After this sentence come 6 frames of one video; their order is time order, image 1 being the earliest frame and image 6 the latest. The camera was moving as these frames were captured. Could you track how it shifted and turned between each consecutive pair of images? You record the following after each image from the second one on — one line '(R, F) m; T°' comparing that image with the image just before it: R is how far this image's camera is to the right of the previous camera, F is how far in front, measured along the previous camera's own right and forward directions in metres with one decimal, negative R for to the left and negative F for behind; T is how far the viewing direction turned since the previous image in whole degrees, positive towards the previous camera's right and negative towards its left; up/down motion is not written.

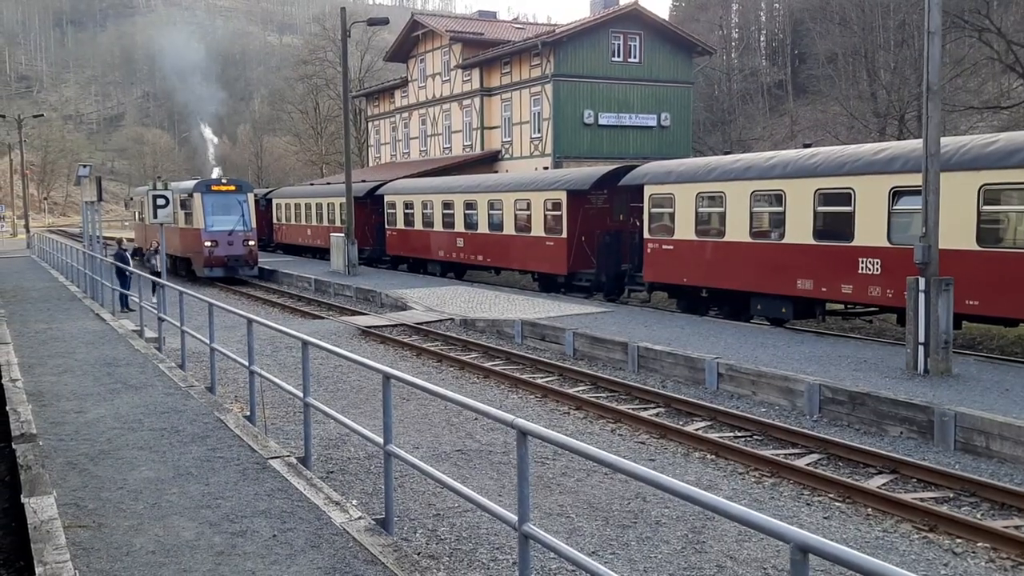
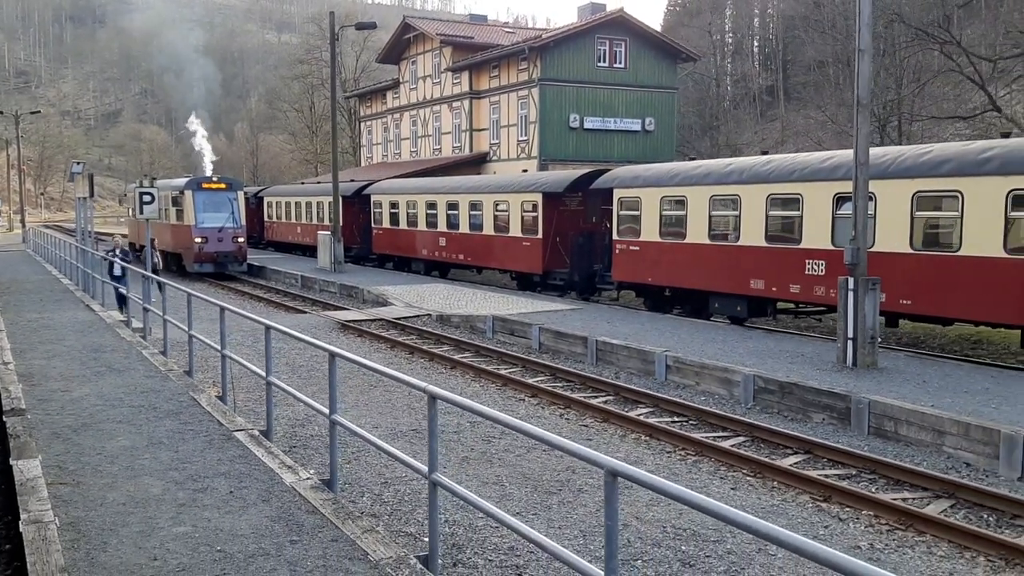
(+0.5, -0.8) m; 0°
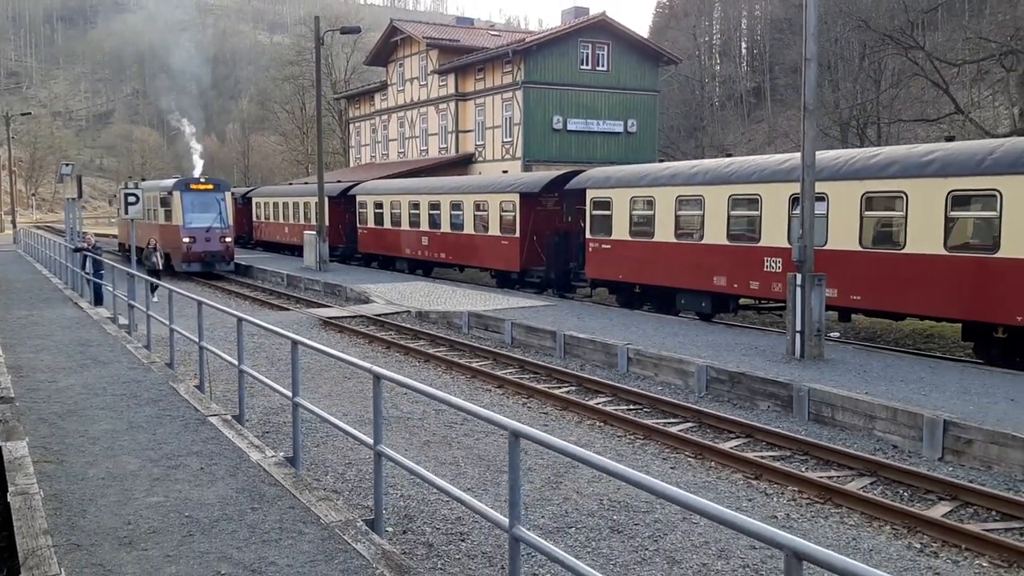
(+0.4, -0.6) m; 0°
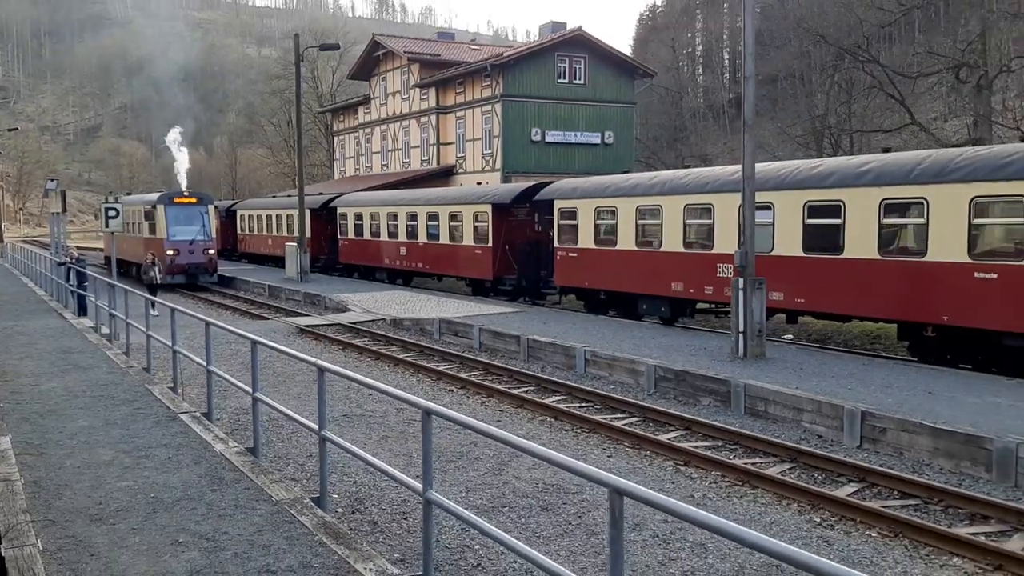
(+0.4, -0.7) m; +1°
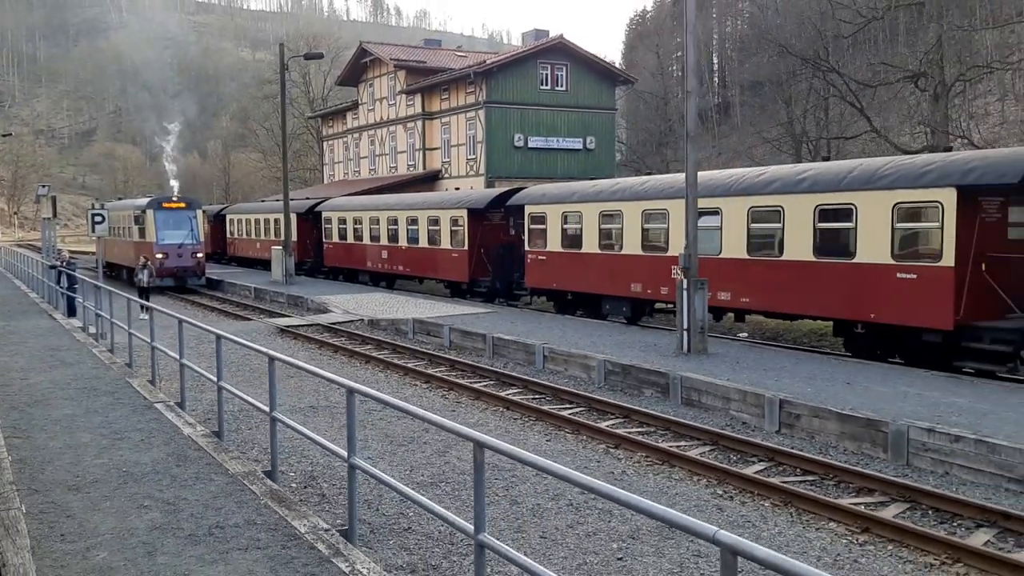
(+0.6, -0.9) m; 0°
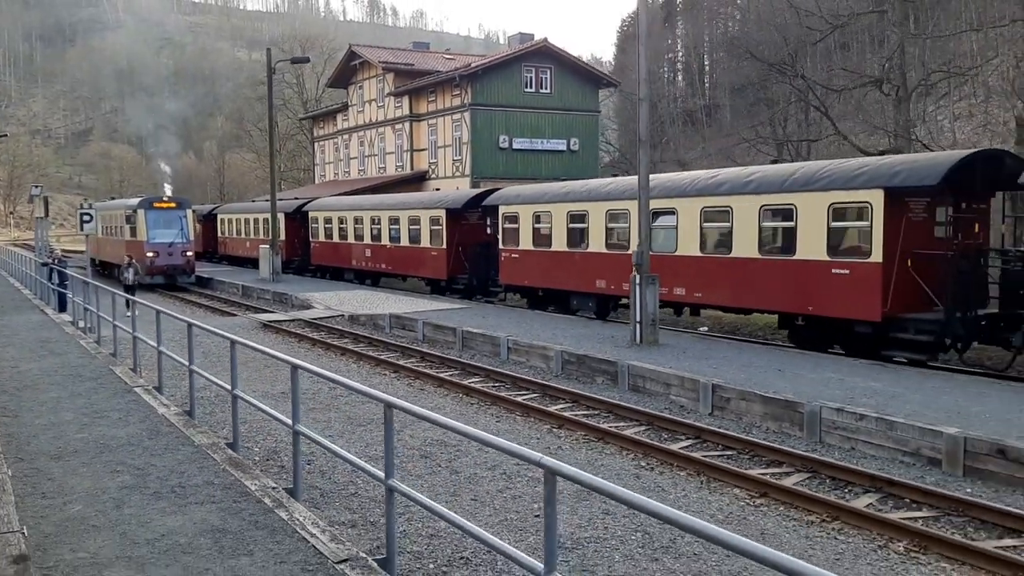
(+0.5, -0.9) m; 0°
